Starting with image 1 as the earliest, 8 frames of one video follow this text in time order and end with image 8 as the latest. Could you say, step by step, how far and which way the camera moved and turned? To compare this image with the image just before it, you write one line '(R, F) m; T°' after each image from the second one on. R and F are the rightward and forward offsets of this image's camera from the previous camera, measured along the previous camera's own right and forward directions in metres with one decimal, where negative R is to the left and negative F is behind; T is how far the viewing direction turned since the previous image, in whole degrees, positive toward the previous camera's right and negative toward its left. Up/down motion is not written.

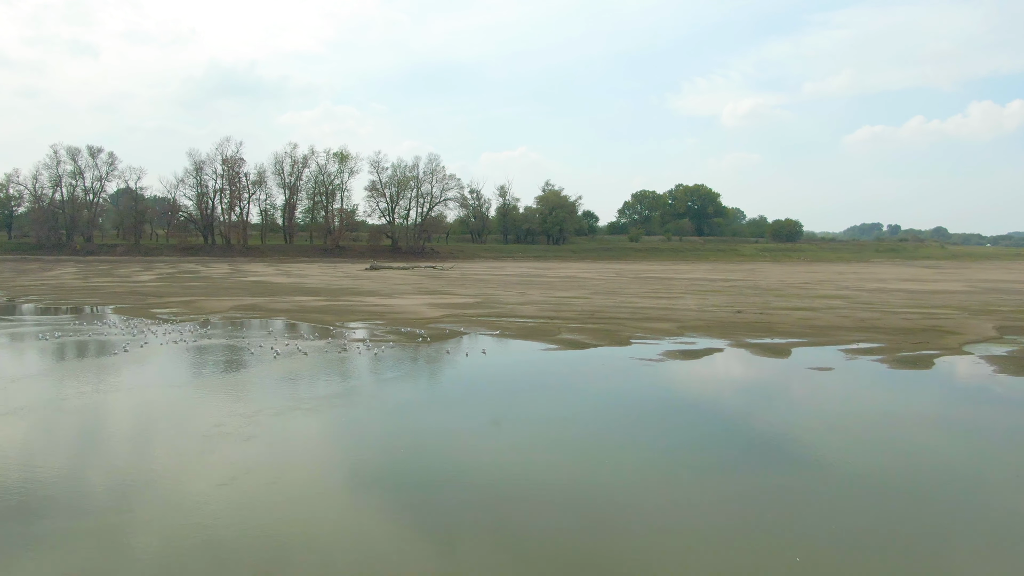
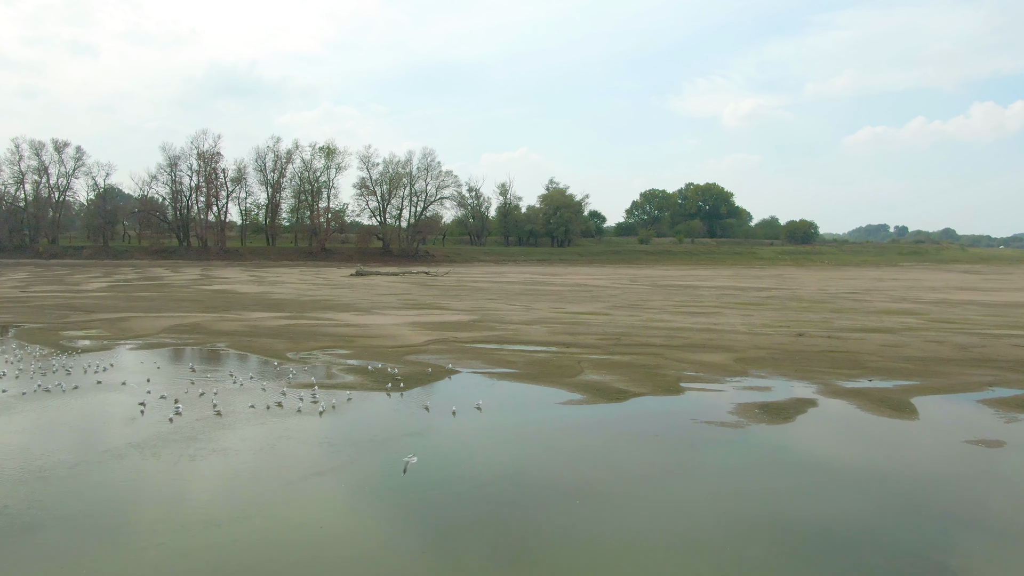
(-0.1, +5.1) m; 0°
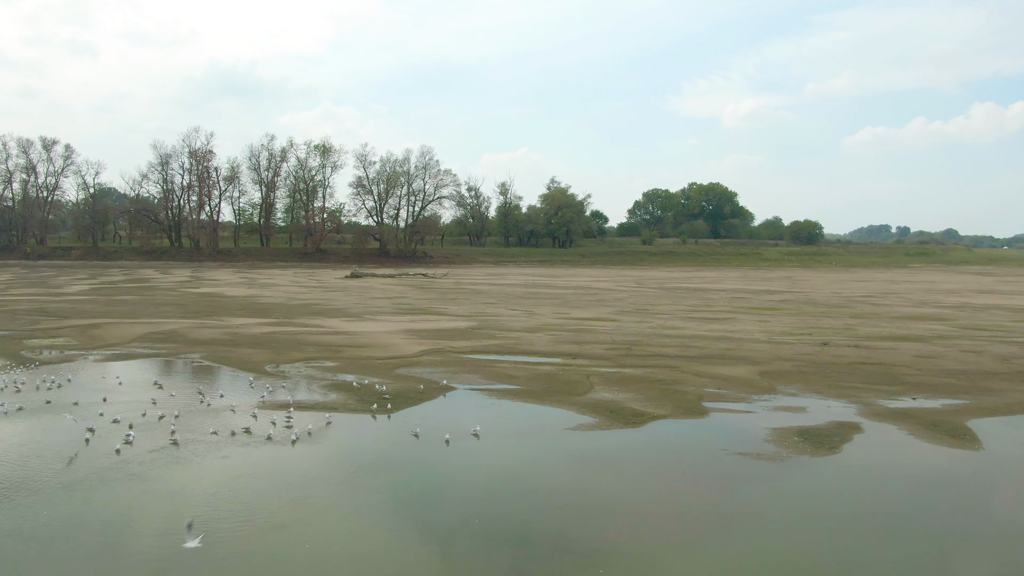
(0.0, +1.5) m; 0°
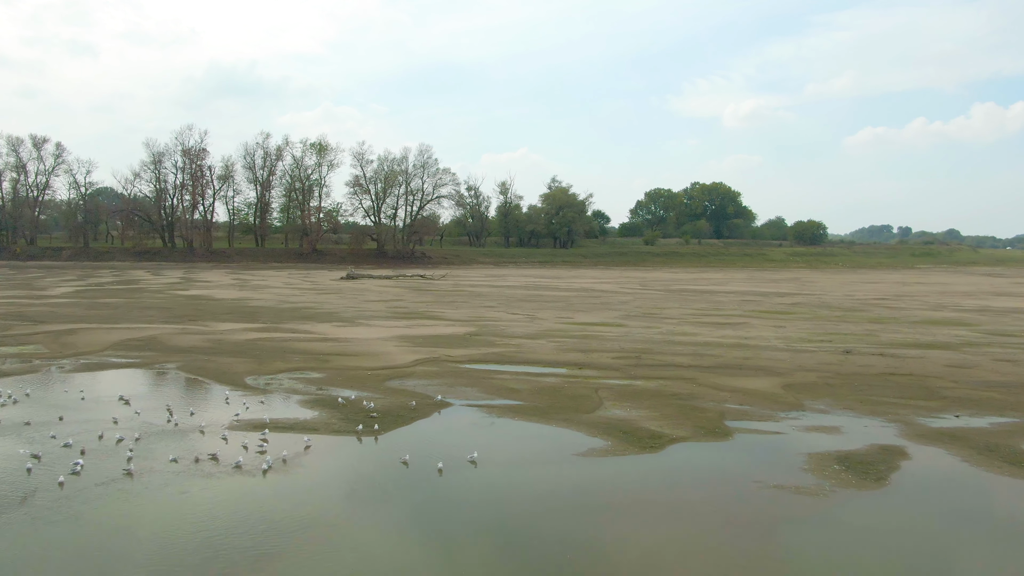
(0.0, +1.2) m; 0°
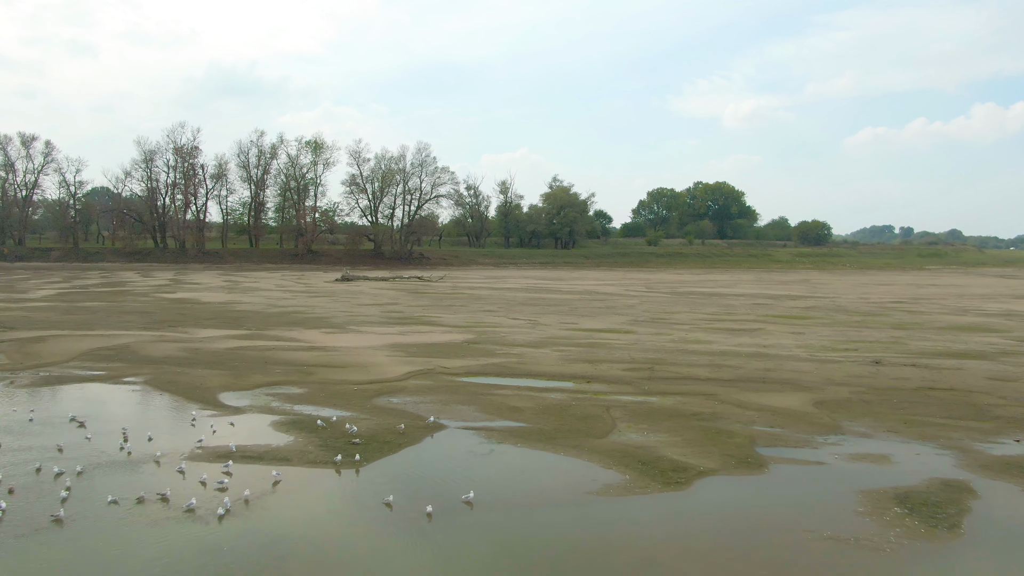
(0.0, +1.4) m; 0°
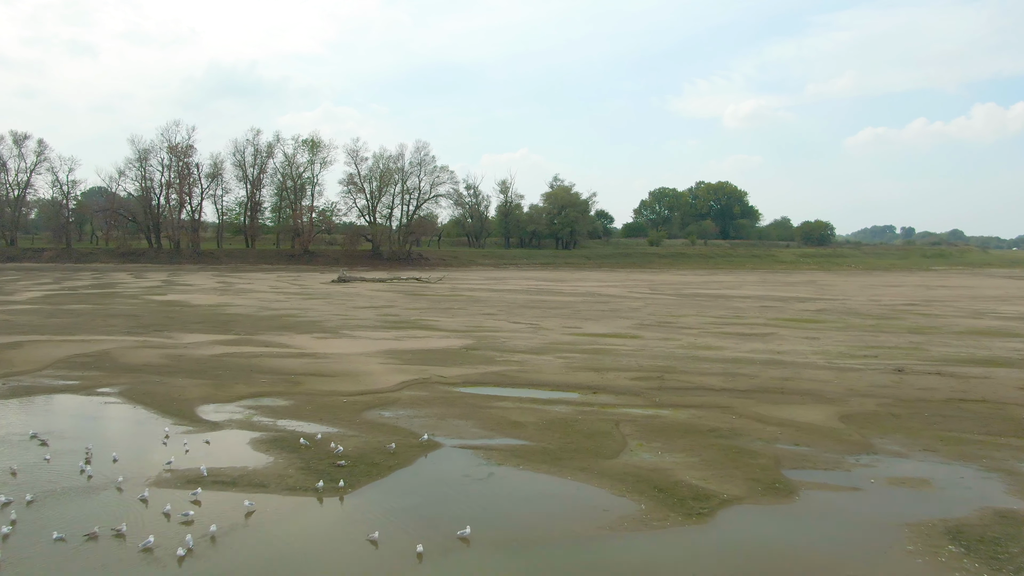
(0.0, +0.9) m; 0°
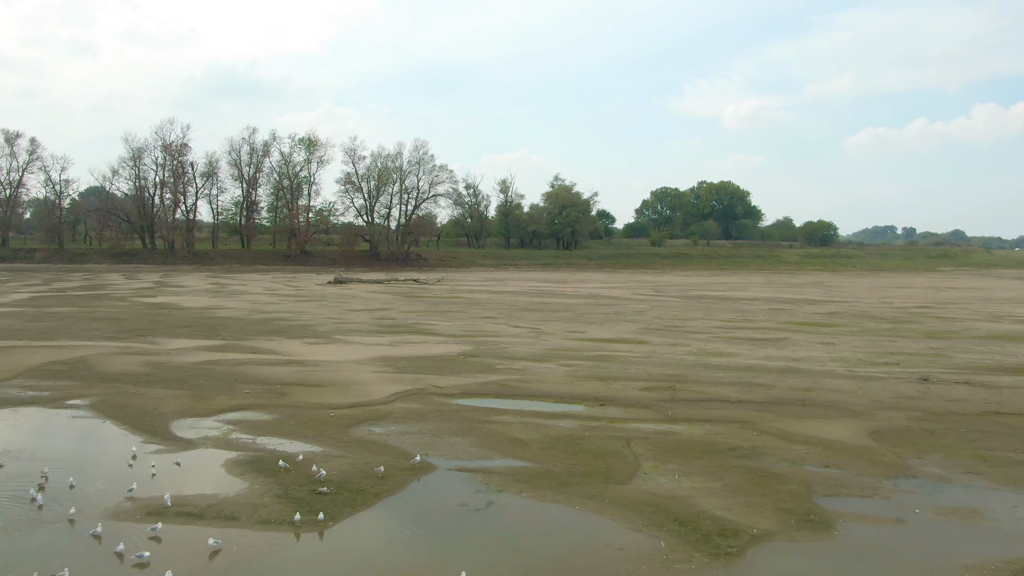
(0.0, +0.9) m; 0°
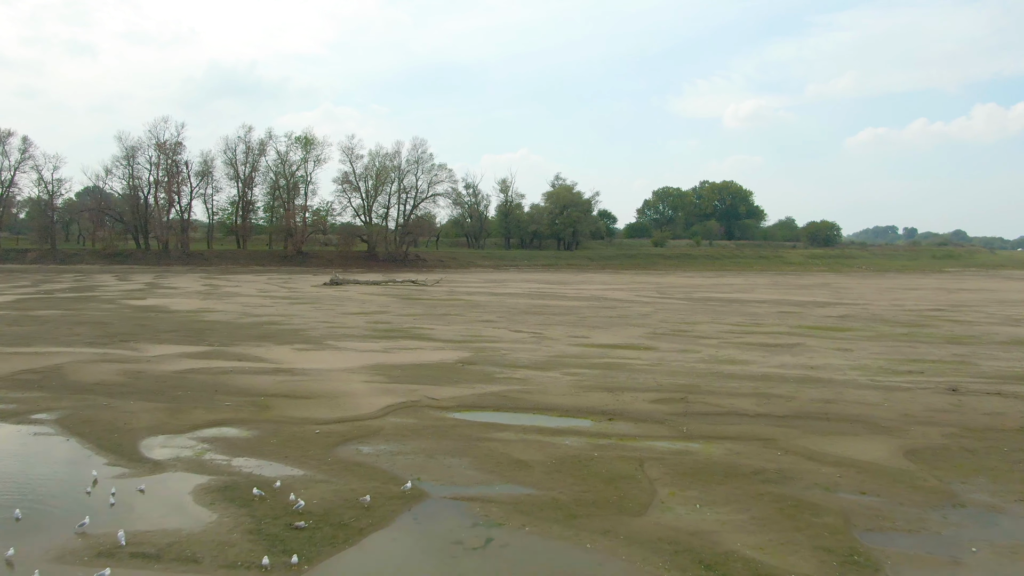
(0.0, +0.9) m; 0°
